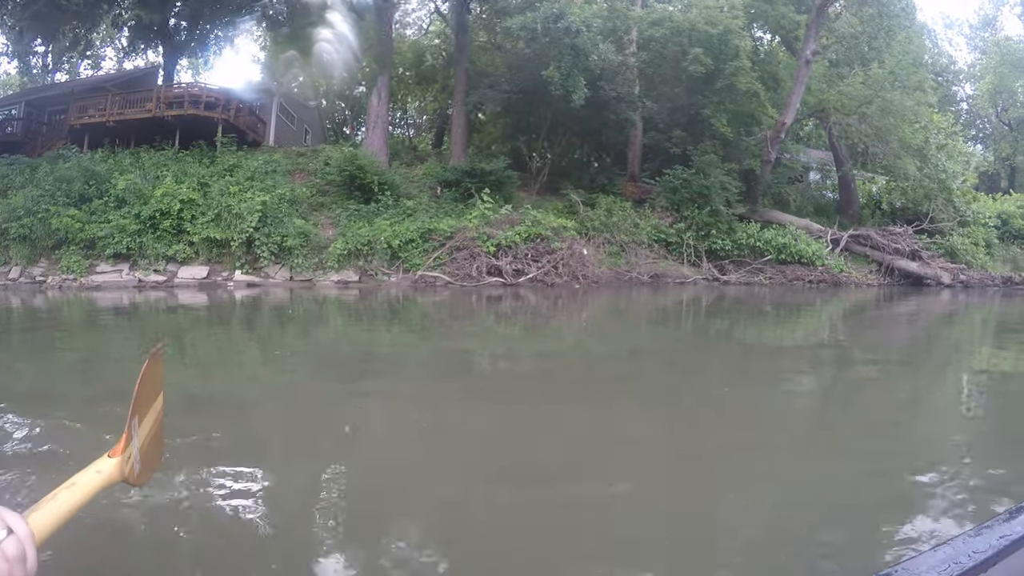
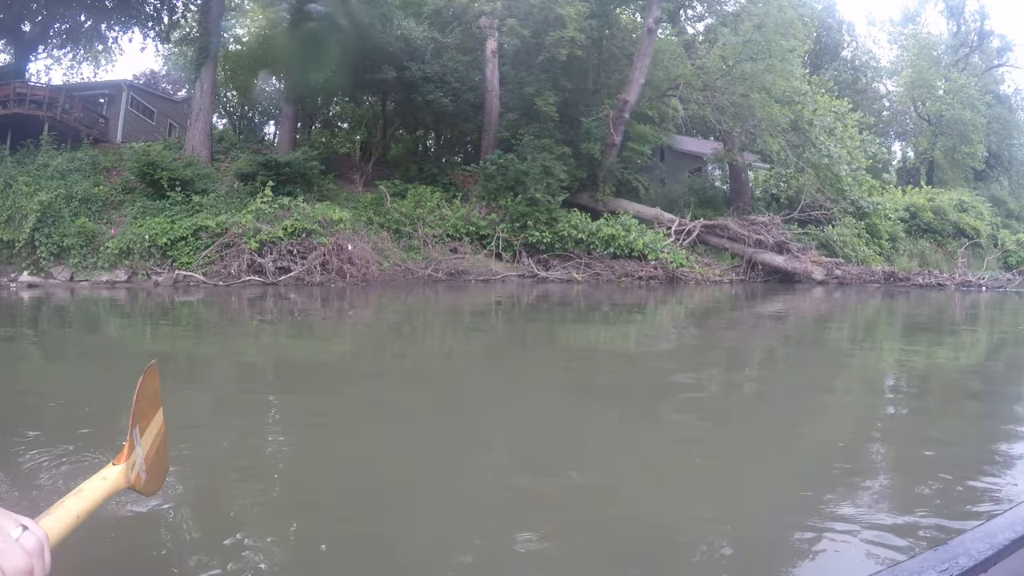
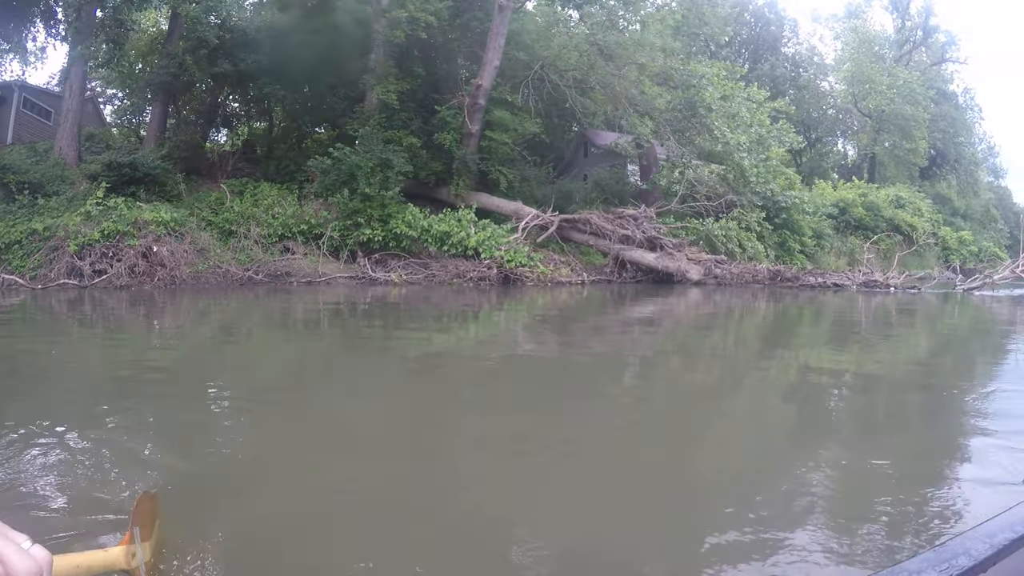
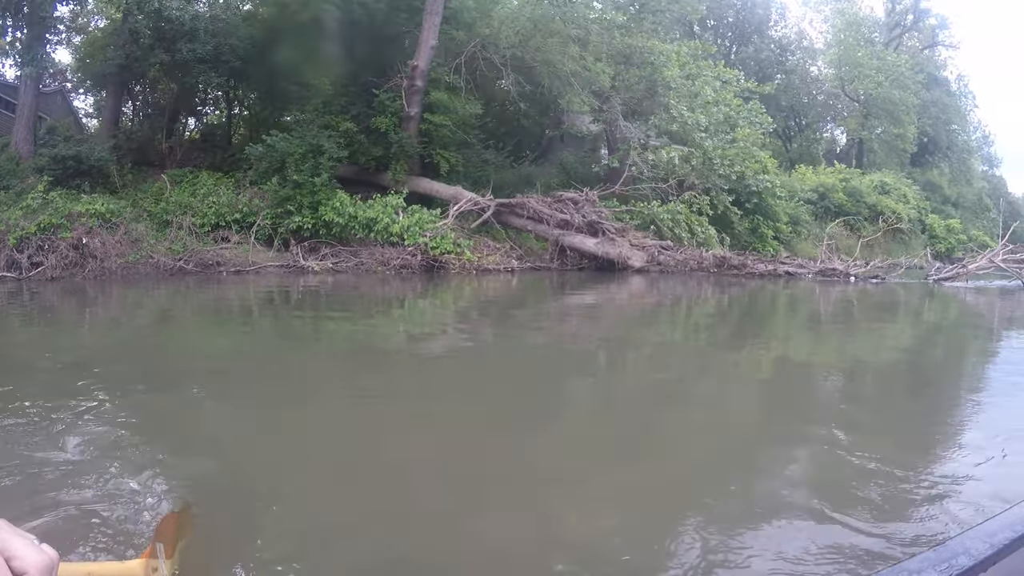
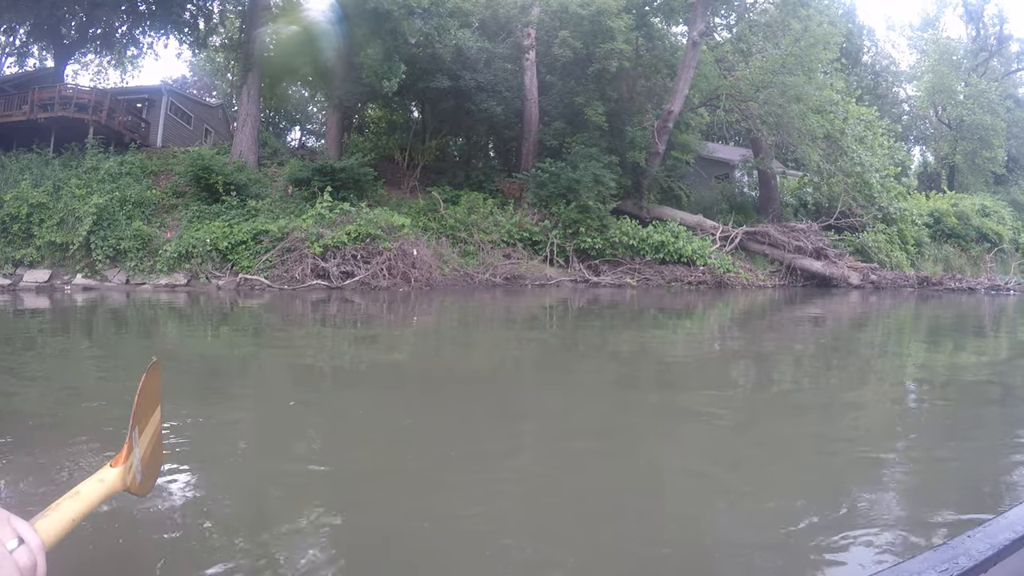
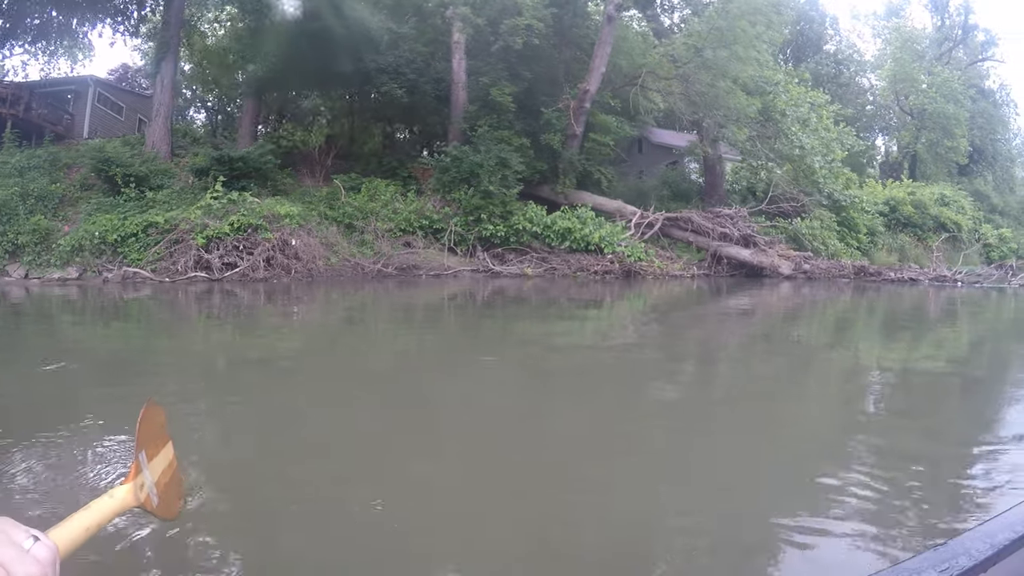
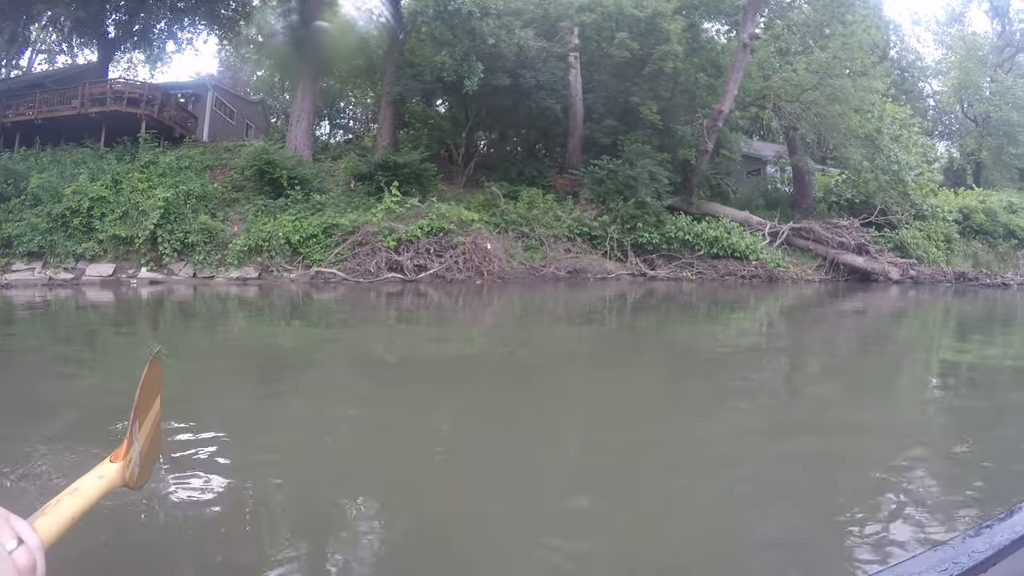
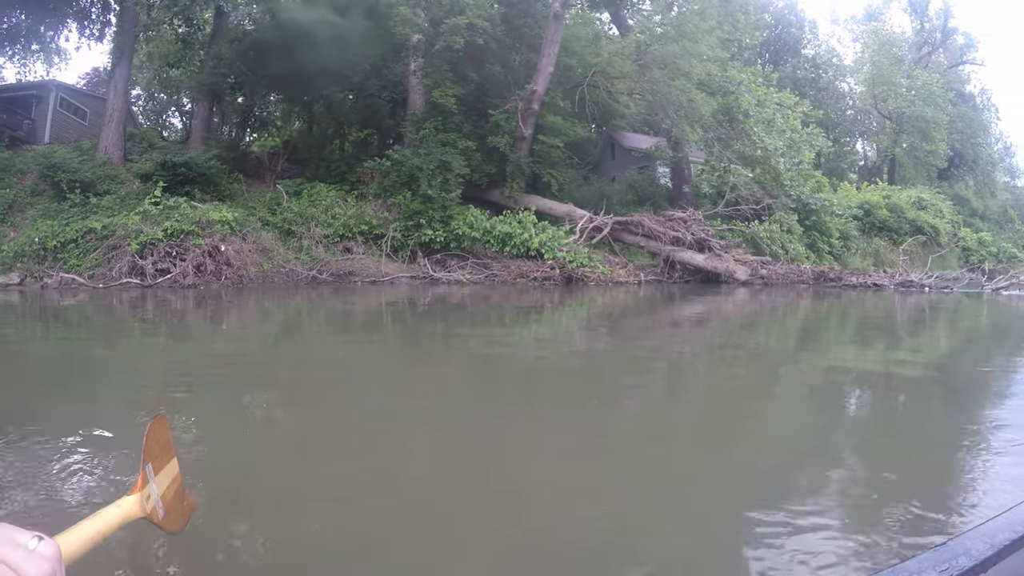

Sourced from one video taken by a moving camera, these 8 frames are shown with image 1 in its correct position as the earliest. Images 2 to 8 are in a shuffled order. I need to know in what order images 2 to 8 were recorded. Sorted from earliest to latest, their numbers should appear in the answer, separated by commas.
7, 5, 2, 6, 8, 3, 4
